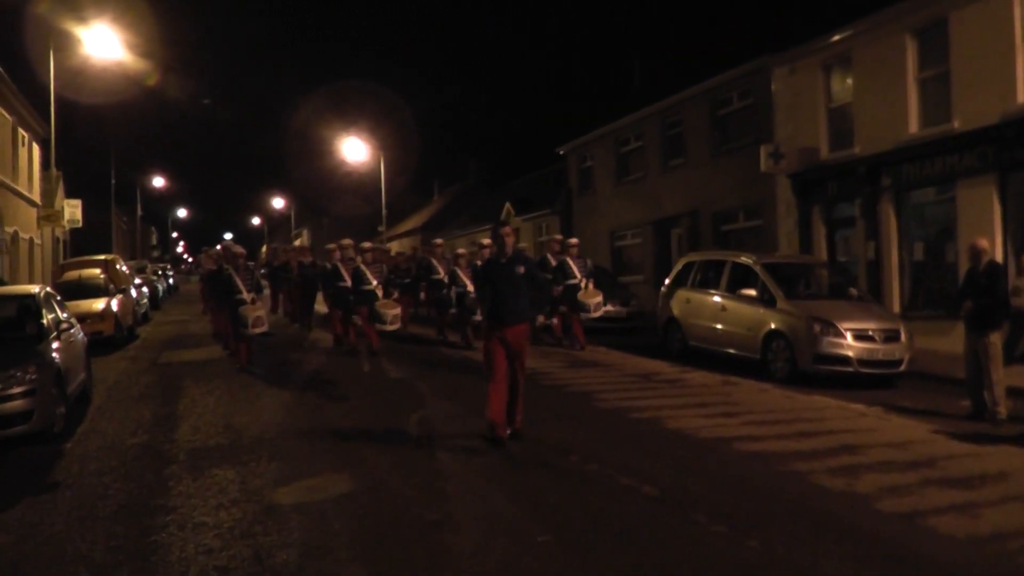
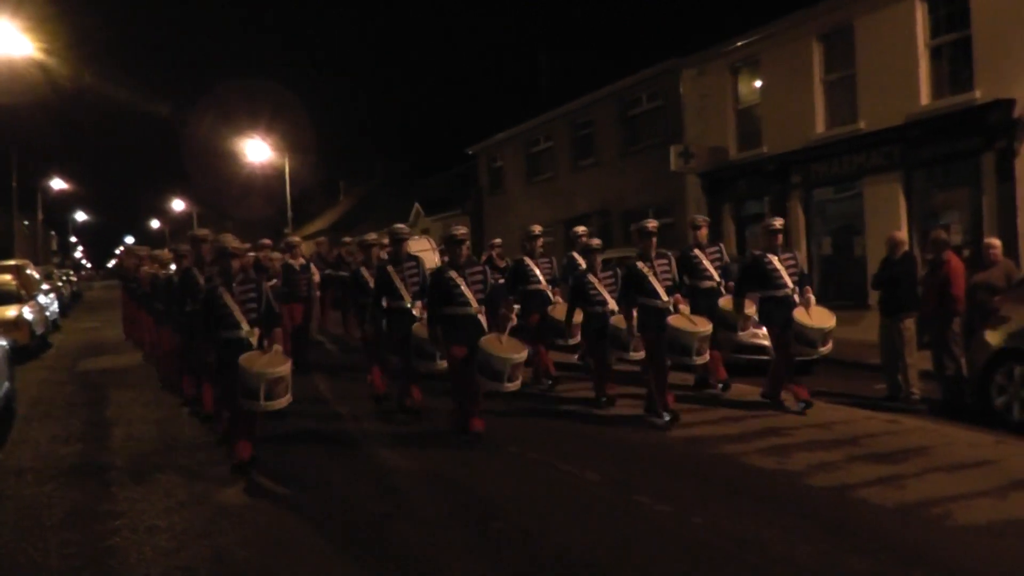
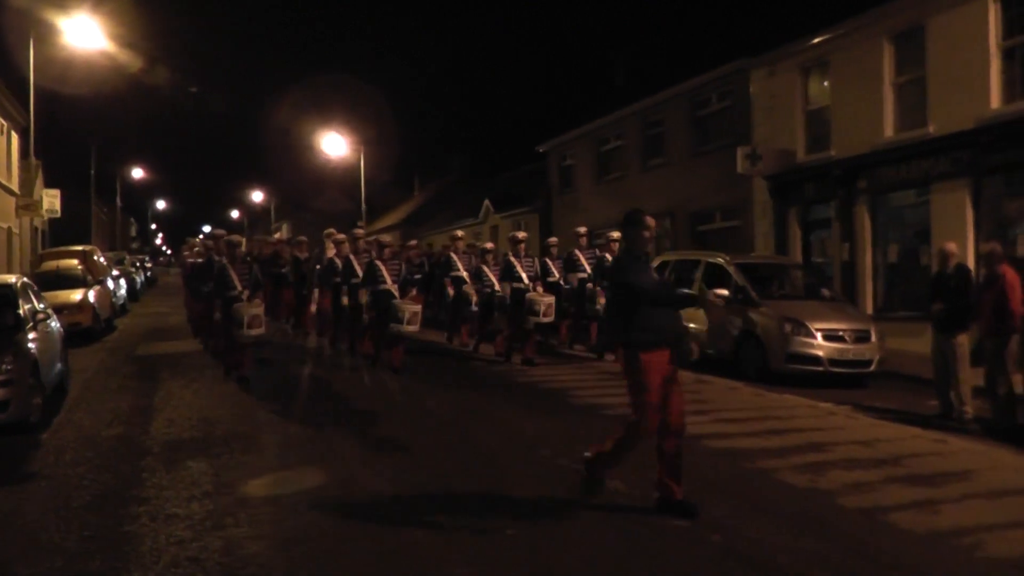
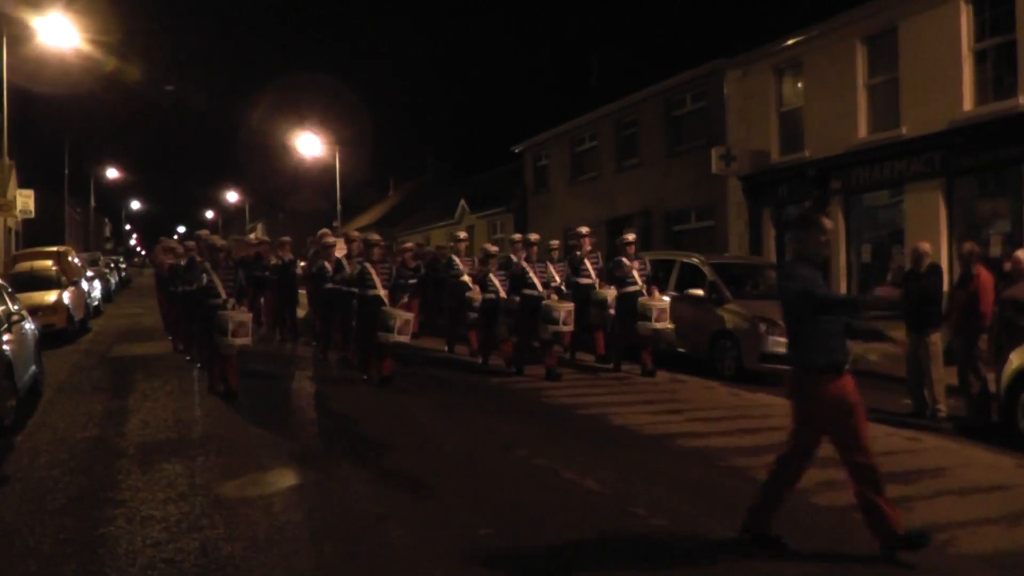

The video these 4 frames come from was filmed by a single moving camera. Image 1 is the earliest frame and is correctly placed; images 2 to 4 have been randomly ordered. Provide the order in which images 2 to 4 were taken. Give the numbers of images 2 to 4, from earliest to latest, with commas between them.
3, 4, 2
